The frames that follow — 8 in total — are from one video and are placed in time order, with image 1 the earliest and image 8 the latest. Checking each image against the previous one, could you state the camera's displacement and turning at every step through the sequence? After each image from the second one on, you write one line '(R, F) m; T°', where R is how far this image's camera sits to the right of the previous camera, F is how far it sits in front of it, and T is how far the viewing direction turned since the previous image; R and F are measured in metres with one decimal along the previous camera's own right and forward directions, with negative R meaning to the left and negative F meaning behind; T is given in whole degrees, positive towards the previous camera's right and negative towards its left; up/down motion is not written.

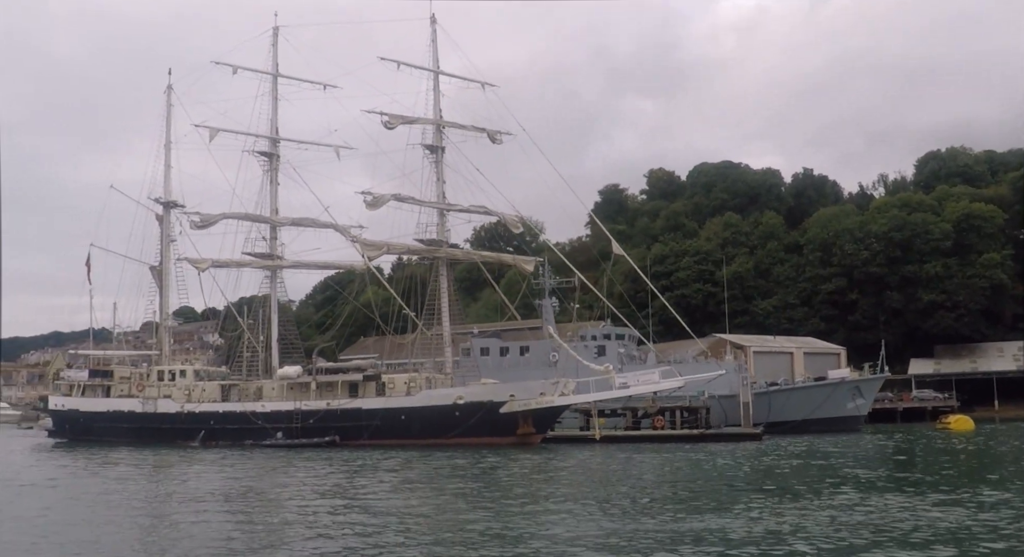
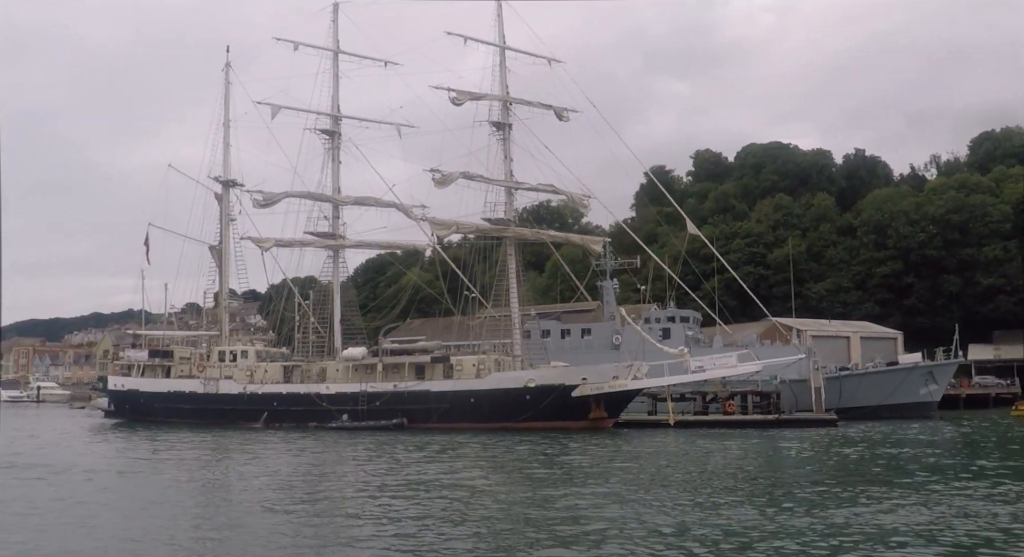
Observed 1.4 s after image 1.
(-2.7, +1.1) m; -1°
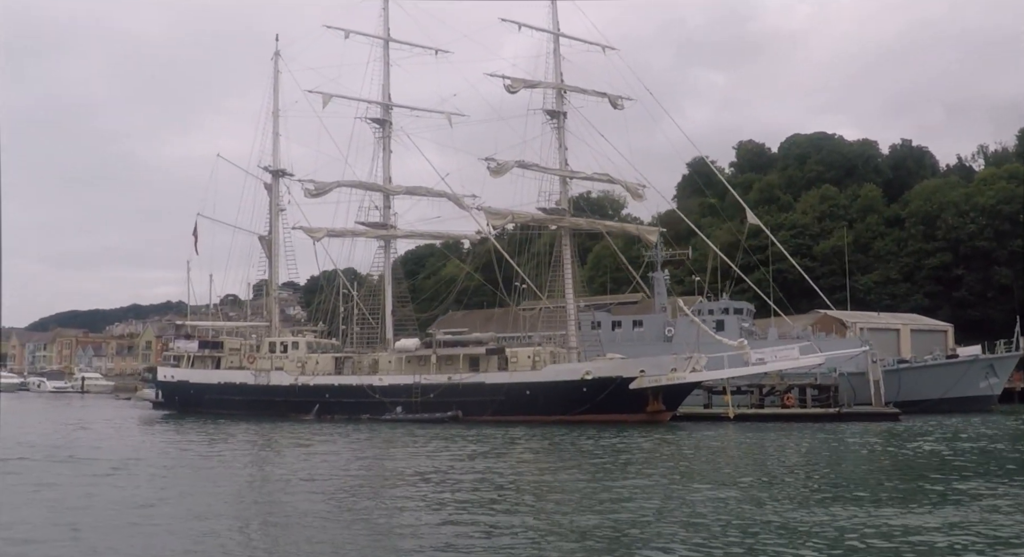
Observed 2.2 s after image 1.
(-1.7, +0.7) m; -1°
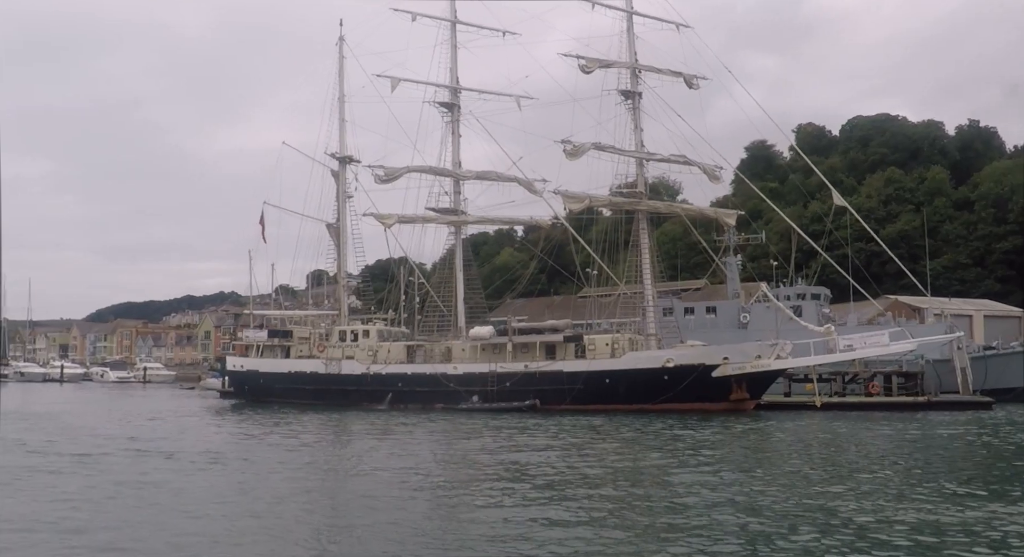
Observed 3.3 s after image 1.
(-2.1, +1.0) m; -2°
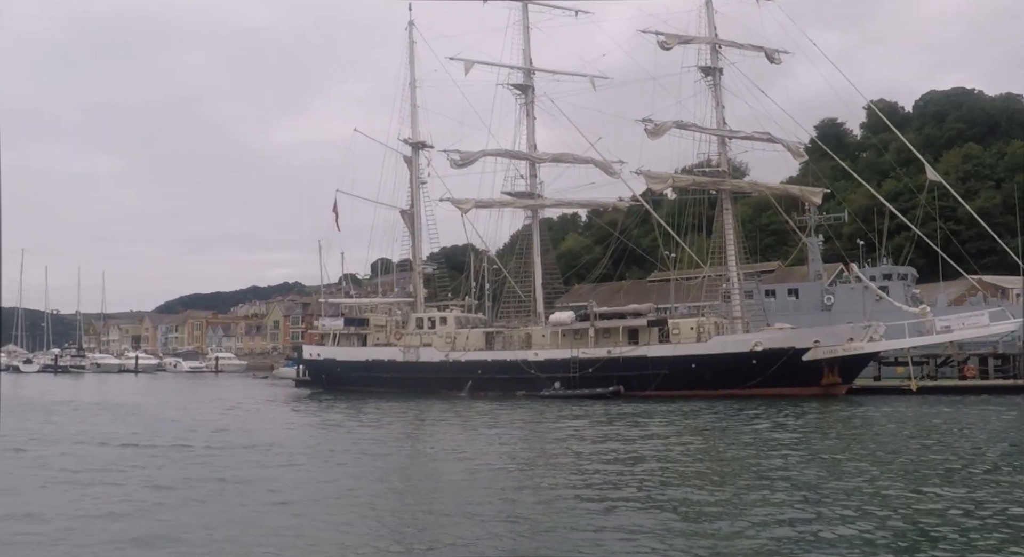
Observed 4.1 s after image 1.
(-1.6, +0.7) m; -3°
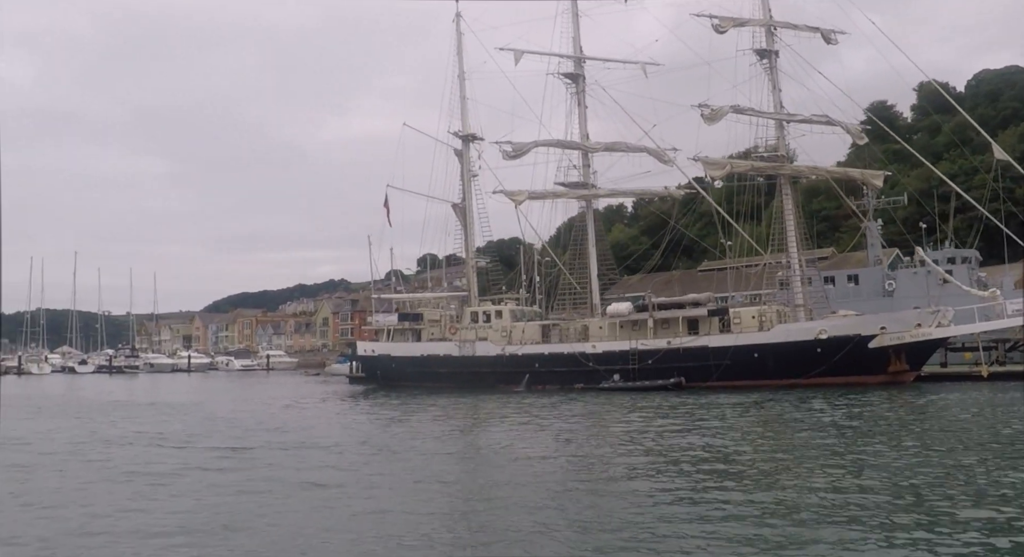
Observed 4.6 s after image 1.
(-1.0, +0.4) m; -2°
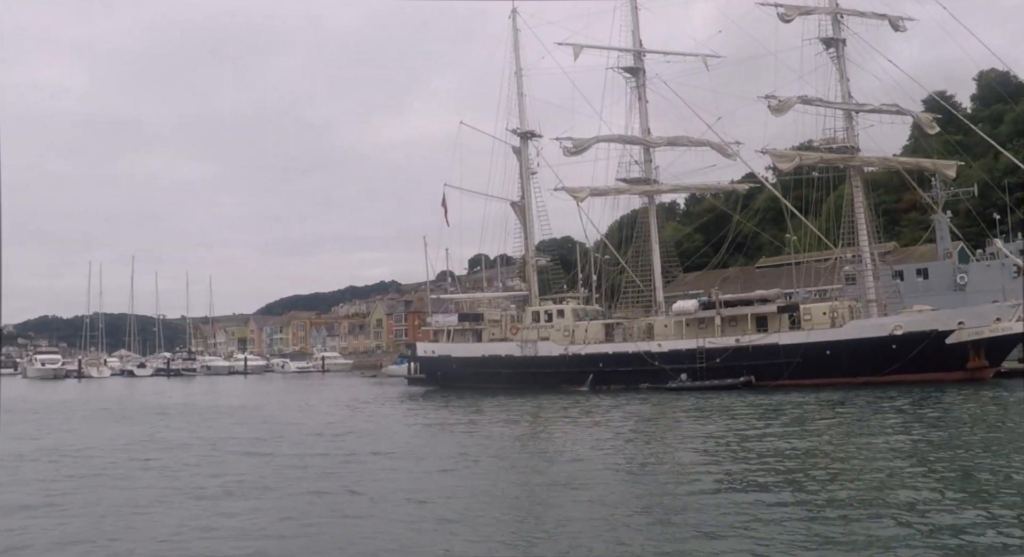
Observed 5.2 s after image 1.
(-1.1, +0.5) m; -2°
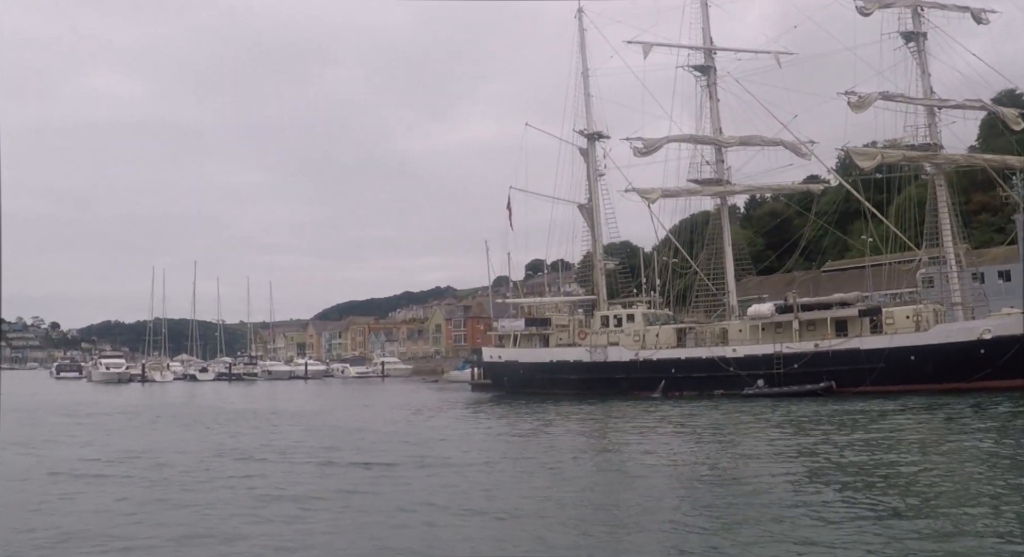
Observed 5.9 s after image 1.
(-1.2, +0.6) m; -3°
